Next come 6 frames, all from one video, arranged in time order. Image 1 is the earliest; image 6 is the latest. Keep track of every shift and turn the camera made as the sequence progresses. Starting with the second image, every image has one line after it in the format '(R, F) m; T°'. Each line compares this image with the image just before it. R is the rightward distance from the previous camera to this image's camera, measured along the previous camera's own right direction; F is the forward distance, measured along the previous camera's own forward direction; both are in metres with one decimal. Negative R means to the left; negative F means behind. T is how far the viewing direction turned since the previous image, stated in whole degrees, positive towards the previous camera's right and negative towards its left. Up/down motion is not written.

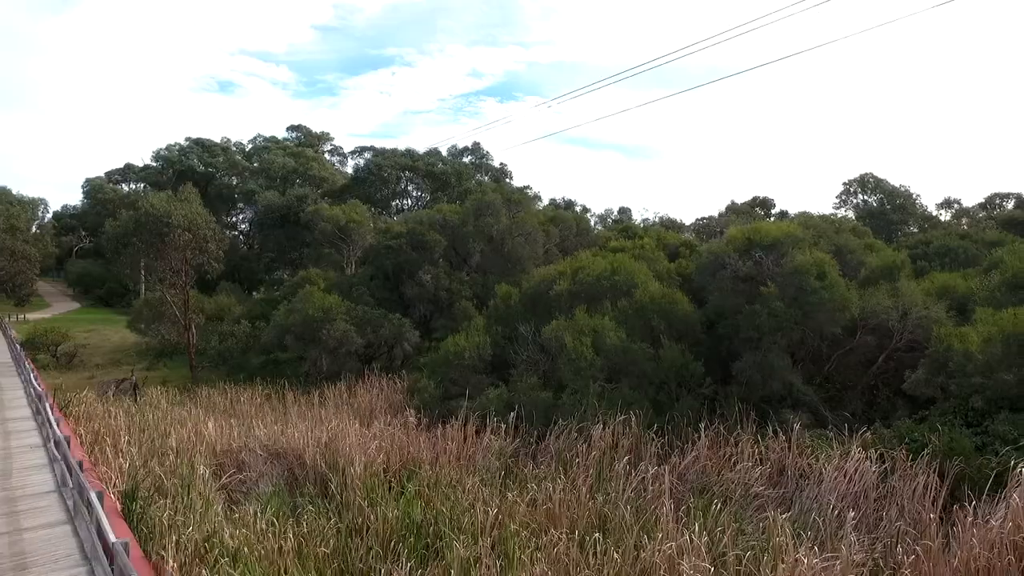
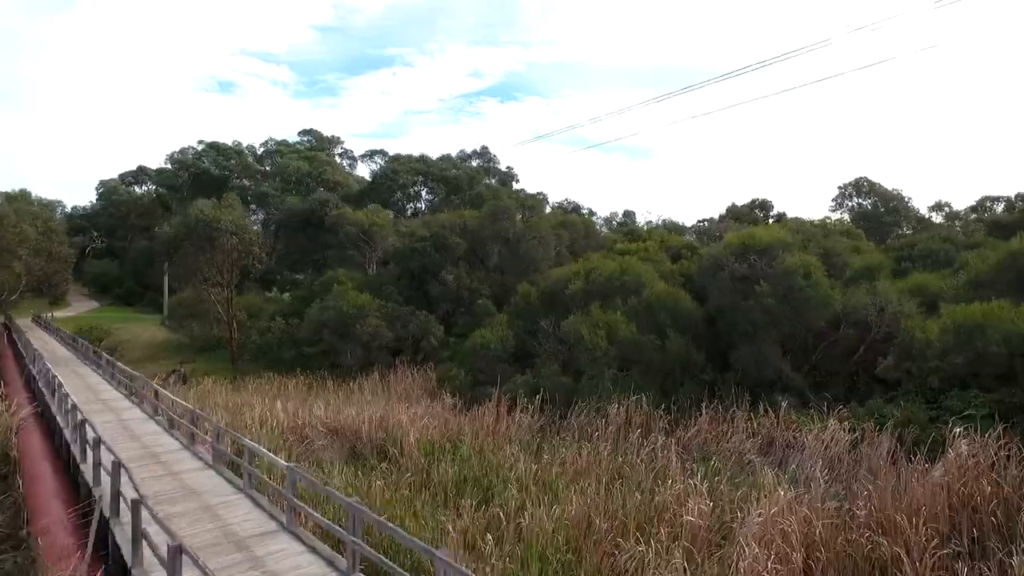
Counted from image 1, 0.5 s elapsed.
(-0.4, -1.3) m; 0°
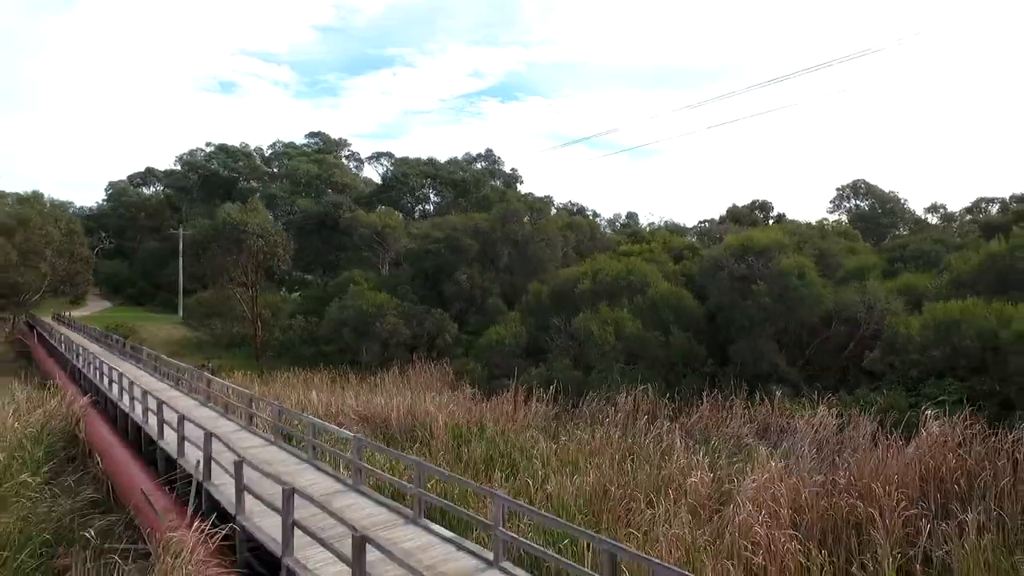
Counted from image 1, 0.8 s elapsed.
(-0.3, -0.8) m; 0°
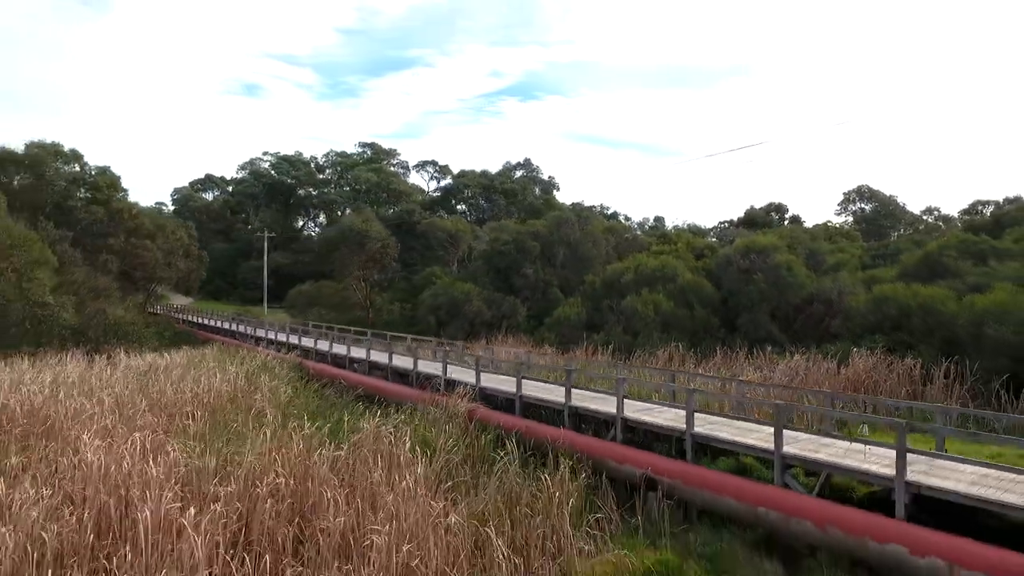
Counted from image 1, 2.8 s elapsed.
(-1.3, -4.7) m; -2°
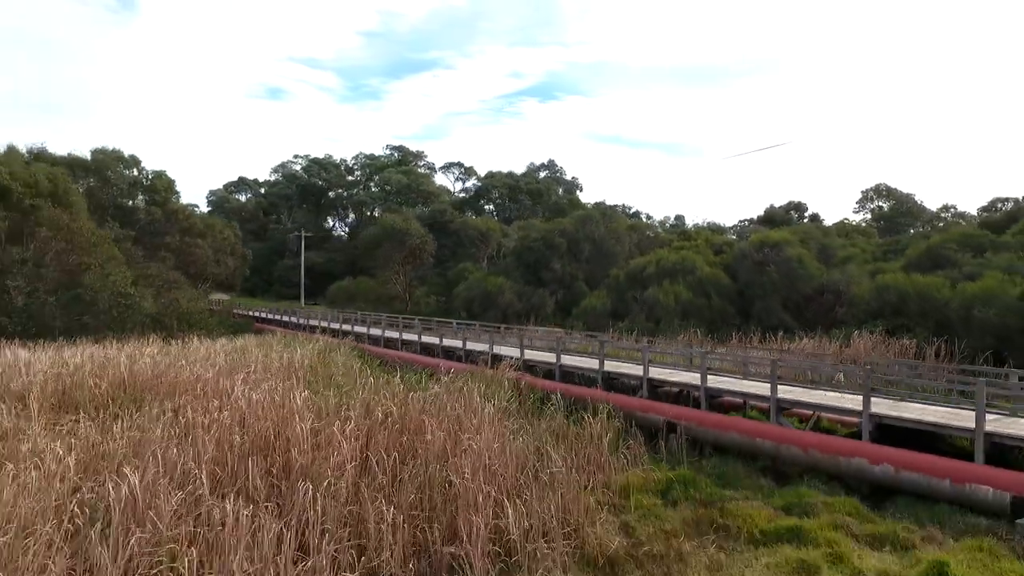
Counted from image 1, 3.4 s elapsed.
(-0.3, -1.5) m; -2°
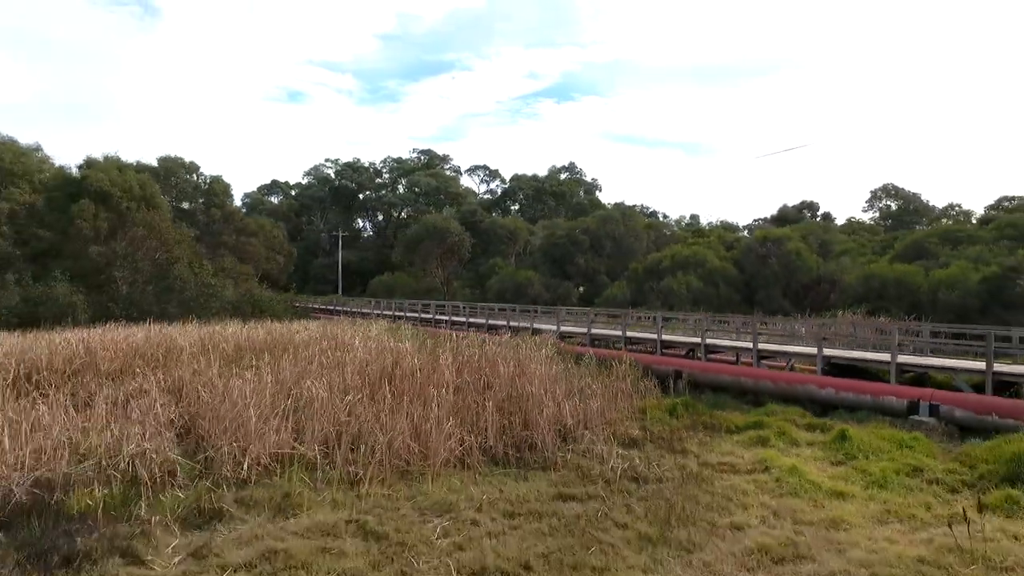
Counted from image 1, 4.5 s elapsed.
(-0.4, -2.5) m; -2°
